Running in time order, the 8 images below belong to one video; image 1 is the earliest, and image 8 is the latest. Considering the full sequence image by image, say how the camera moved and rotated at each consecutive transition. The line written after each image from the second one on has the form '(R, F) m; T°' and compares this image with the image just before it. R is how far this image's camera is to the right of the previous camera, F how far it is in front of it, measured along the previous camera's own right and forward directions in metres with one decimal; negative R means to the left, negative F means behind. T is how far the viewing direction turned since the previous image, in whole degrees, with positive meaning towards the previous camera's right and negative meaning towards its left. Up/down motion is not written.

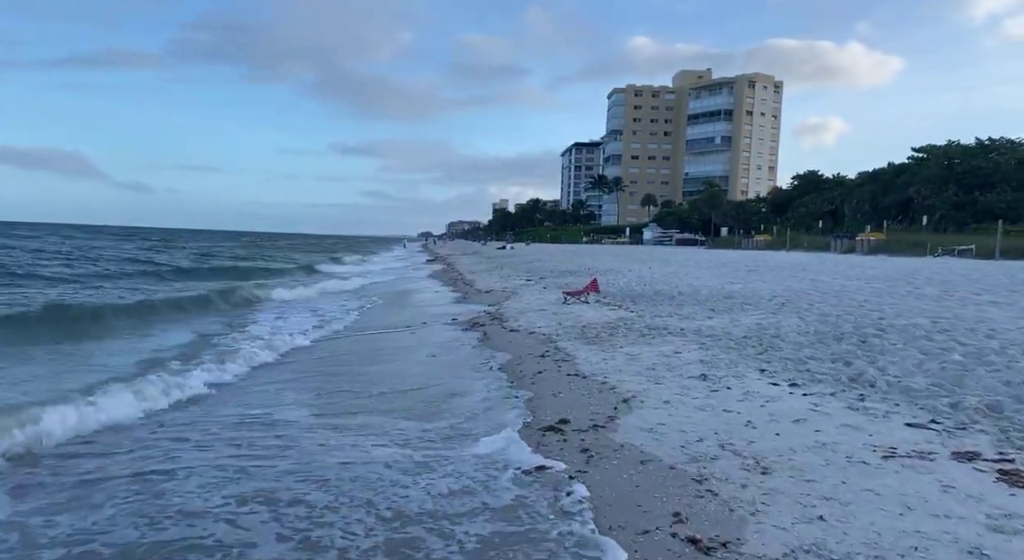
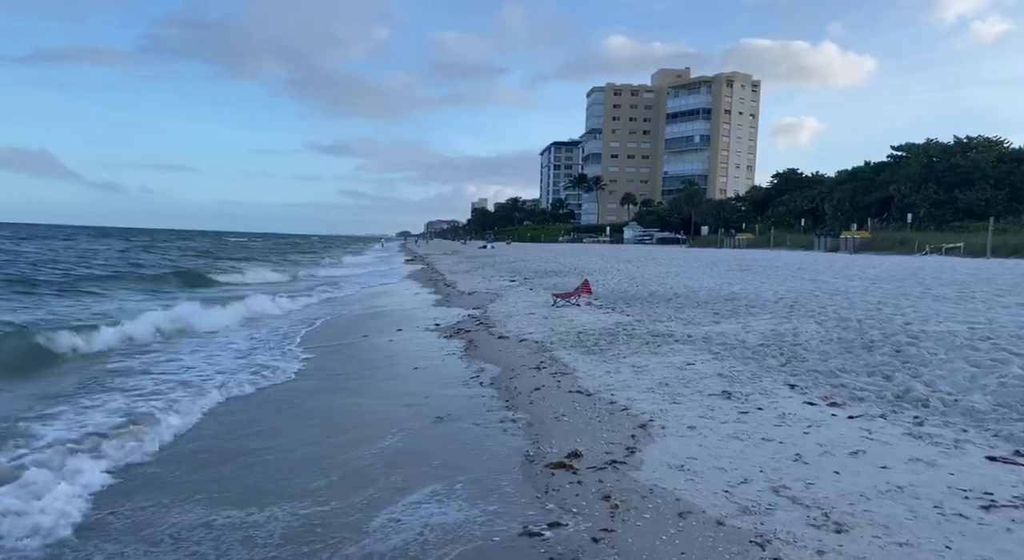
(-0.2, +1.2) m; +2°
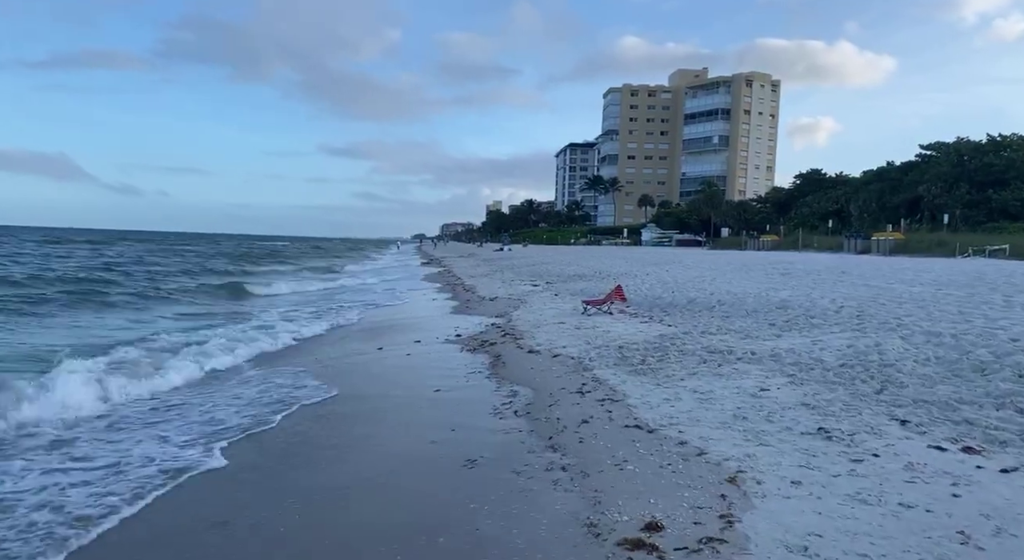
(-0.3, +1.4) m; -1°
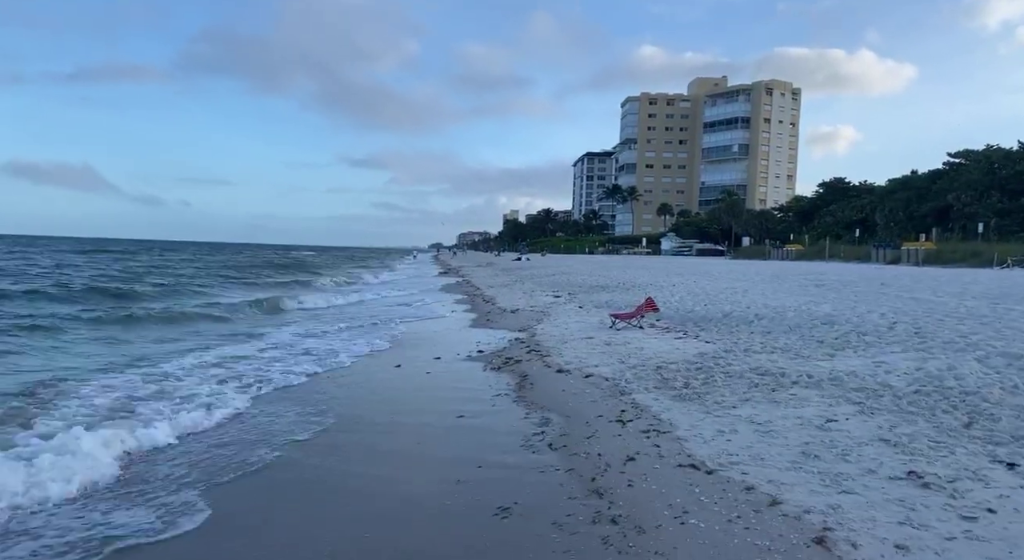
(-0.2, +0.8) m; -1°
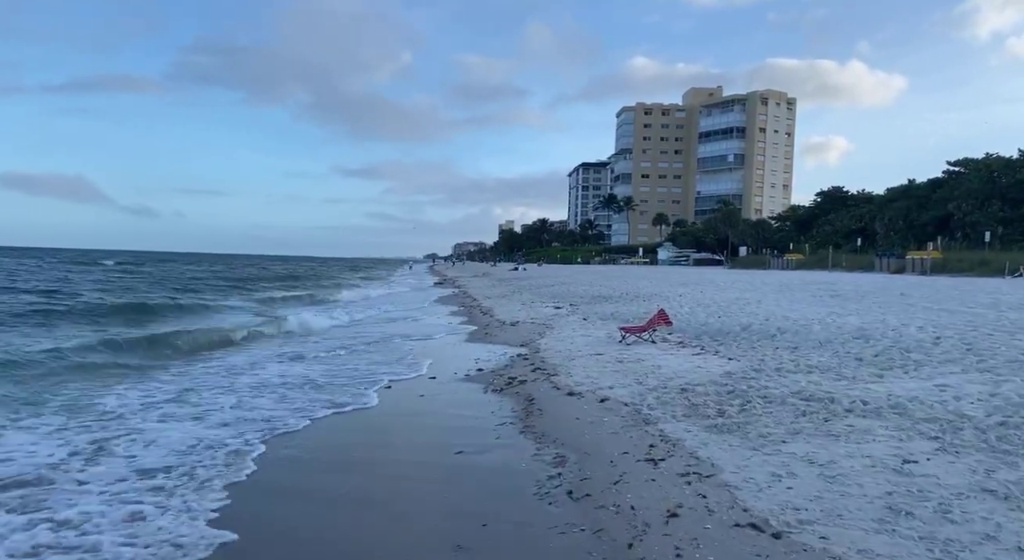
(-0.1, +1.2) m; 0°
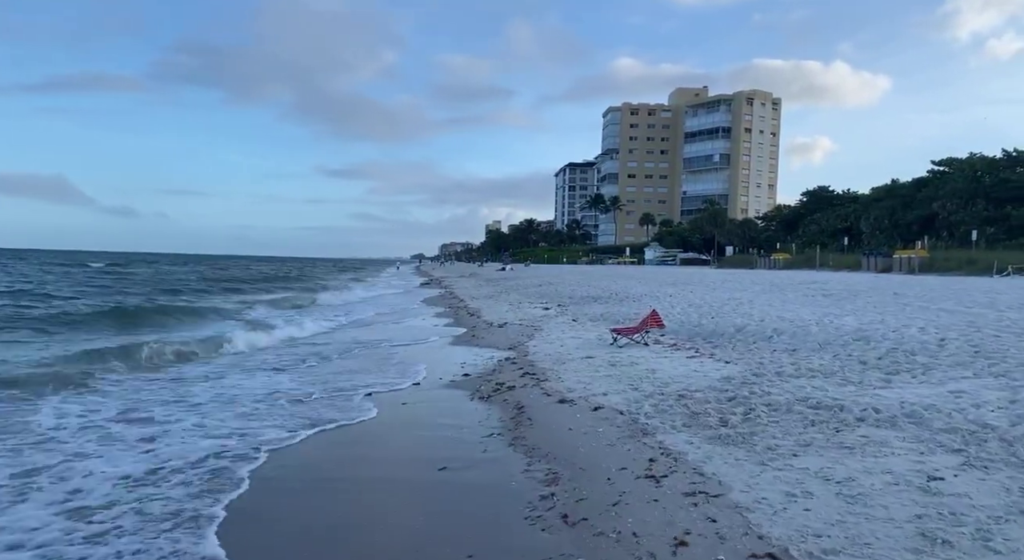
(0.0, +0.5) m; +1°
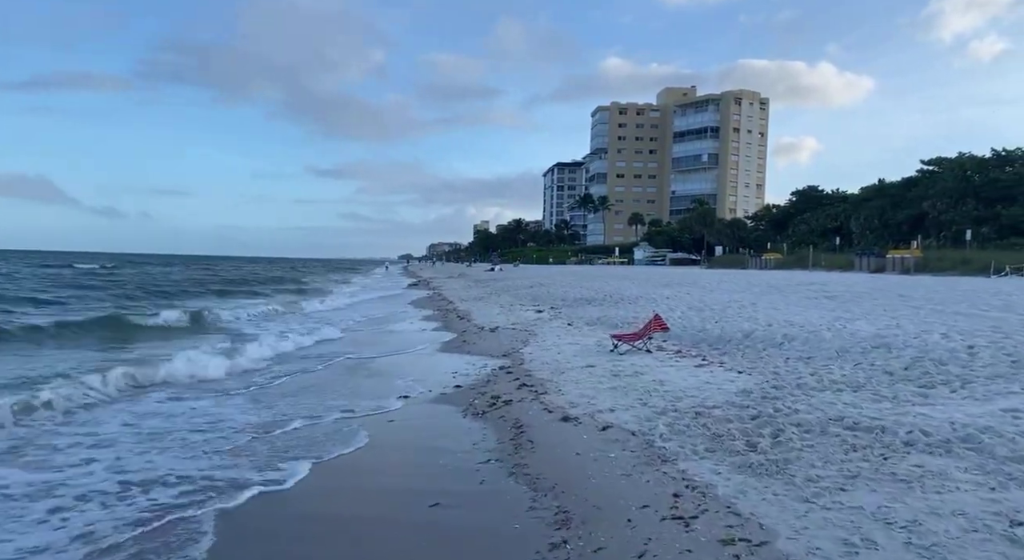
(-0.1, +0.9) m; +1°
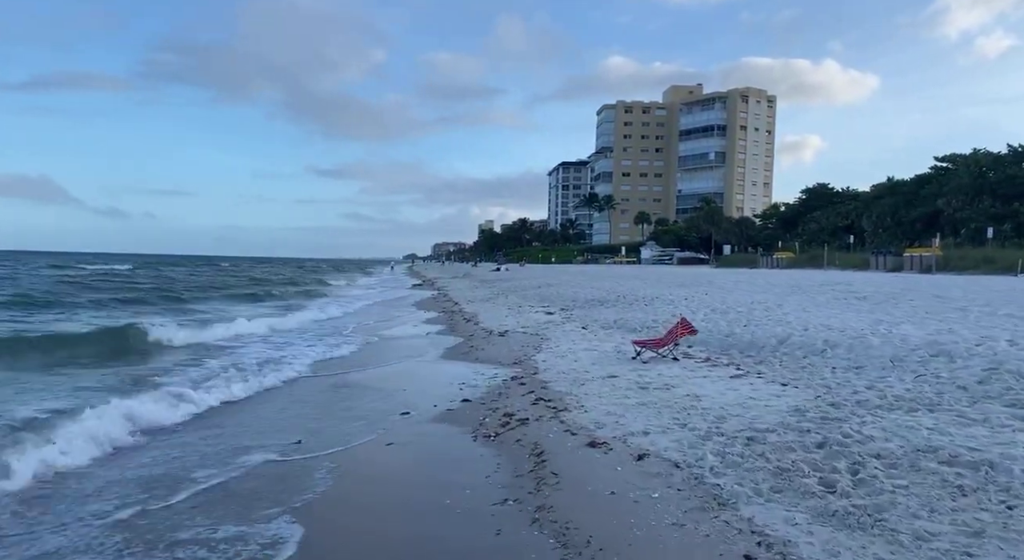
(-0.1, +1.2) m; 0°
